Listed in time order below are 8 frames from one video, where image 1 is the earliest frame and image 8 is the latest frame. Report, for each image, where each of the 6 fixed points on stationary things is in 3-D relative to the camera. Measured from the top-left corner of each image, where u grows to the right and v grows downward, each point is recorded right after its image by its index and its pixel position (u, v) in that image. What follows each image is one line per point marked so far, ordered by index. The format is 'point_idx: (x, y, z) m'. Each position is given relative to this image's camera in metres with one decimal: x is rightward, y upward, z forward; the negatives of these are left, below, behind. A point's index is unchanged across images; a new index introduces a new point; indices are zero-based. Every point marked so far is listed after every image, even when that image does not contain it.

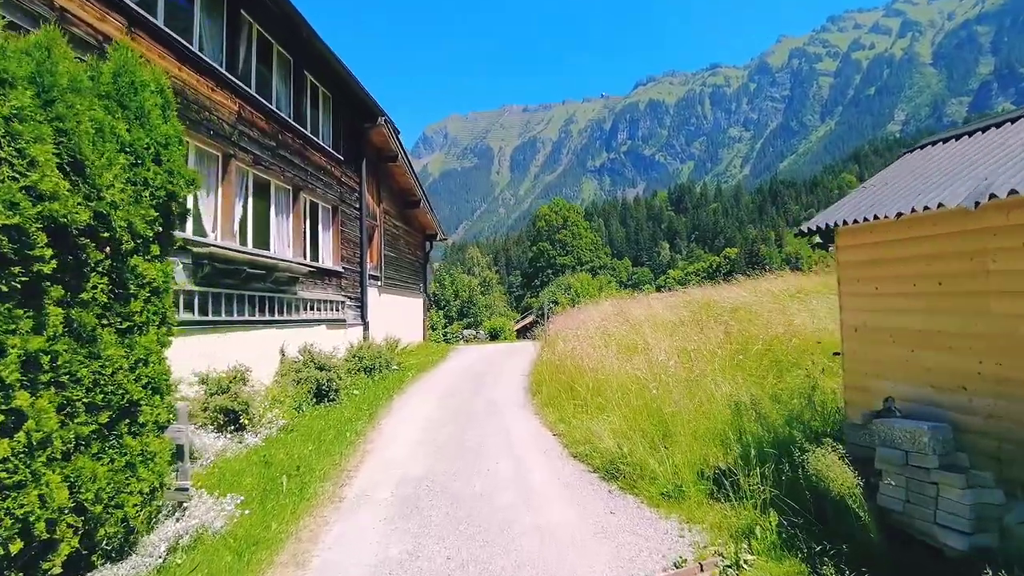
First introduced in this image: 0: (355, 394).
0: (-2.8, -1.9, +11.7) m
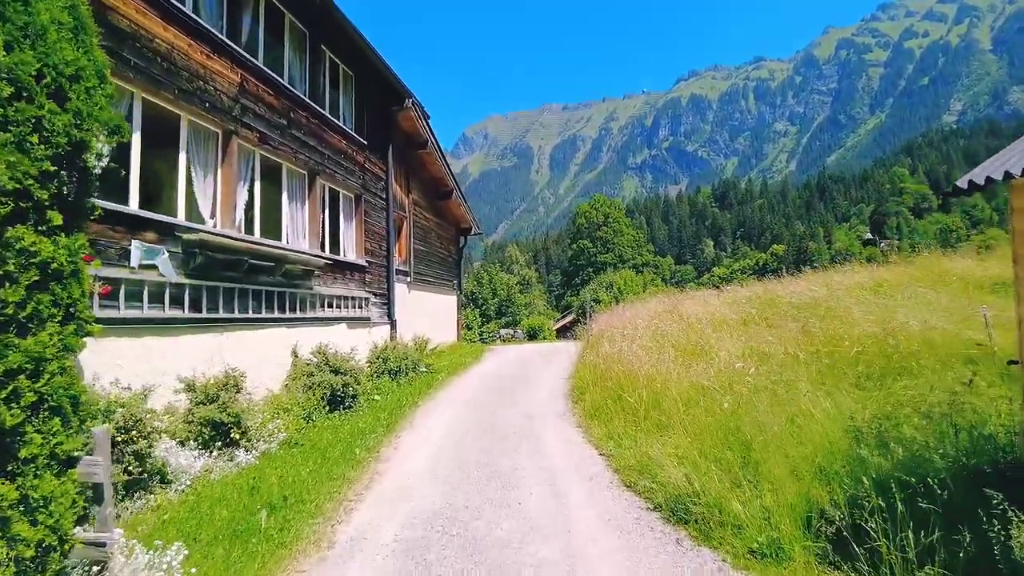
0: (-2.2, -1.8, +10.5) m
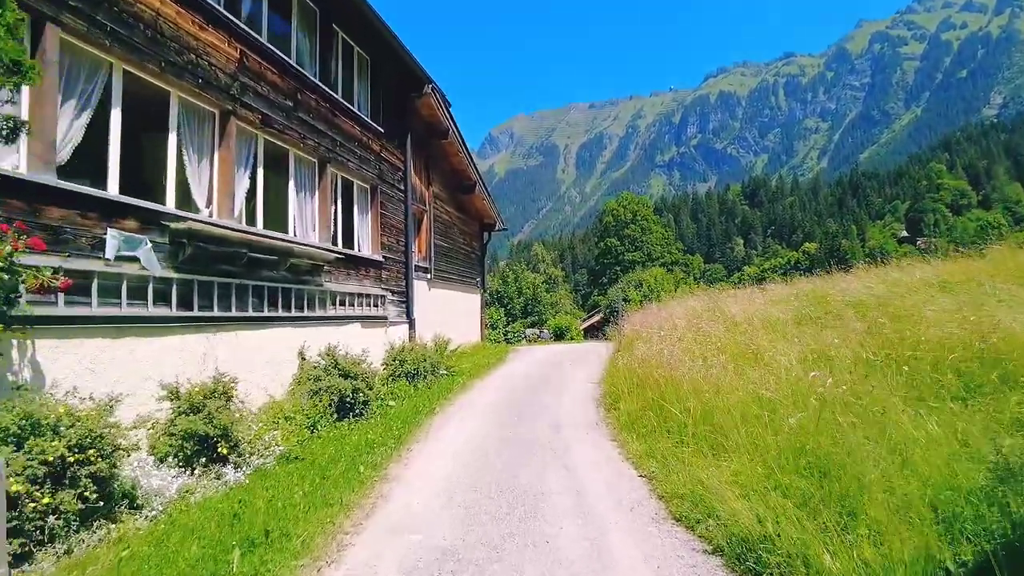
0: (-1.8, -1.8, +9.6) m
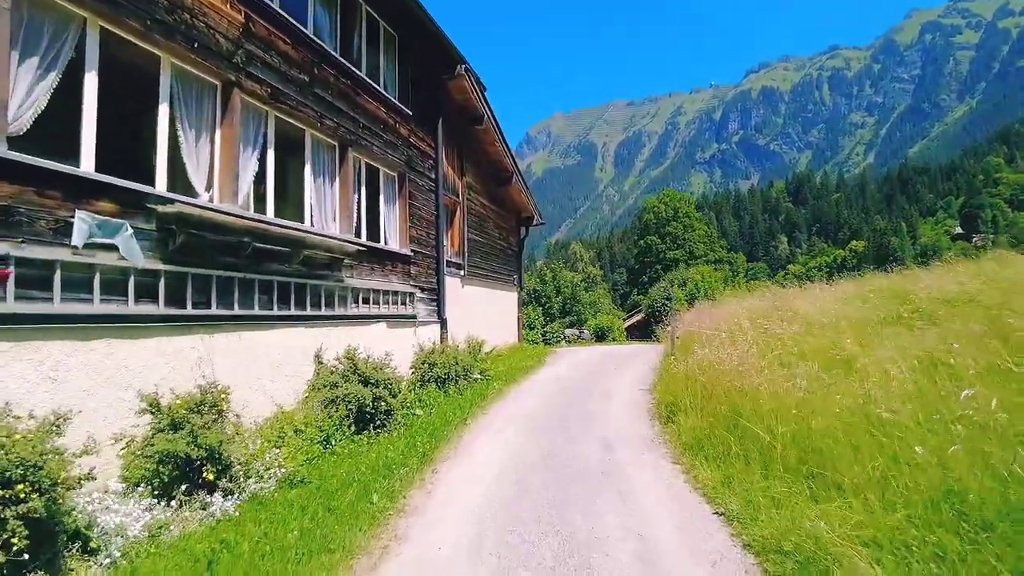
0: (-1.3, -1.7, +8.5) m
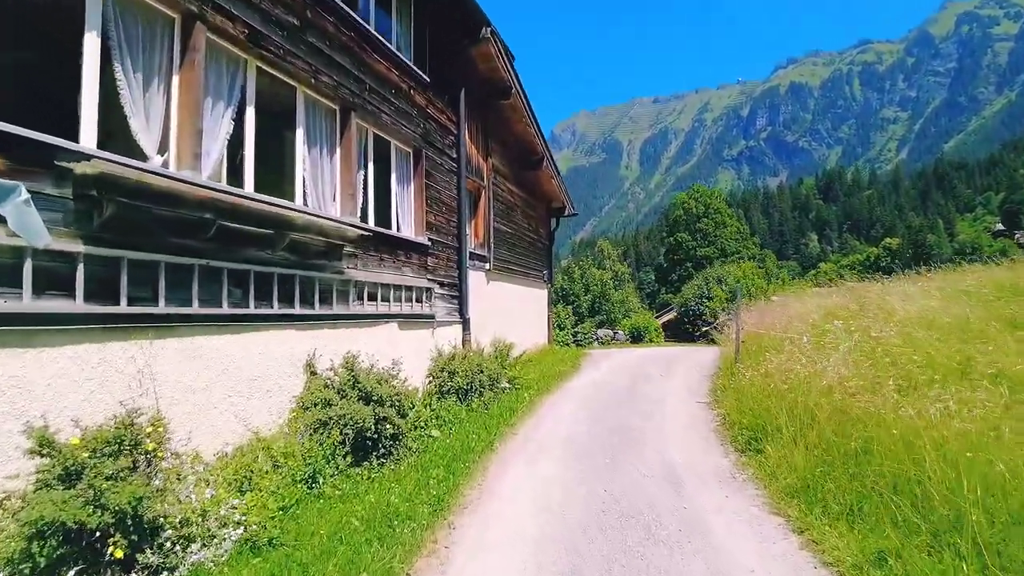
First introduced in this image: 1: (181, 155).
0: (-0.9, -1.6, +6.9) m
1: (-2.8, +1.1, +5.5) m
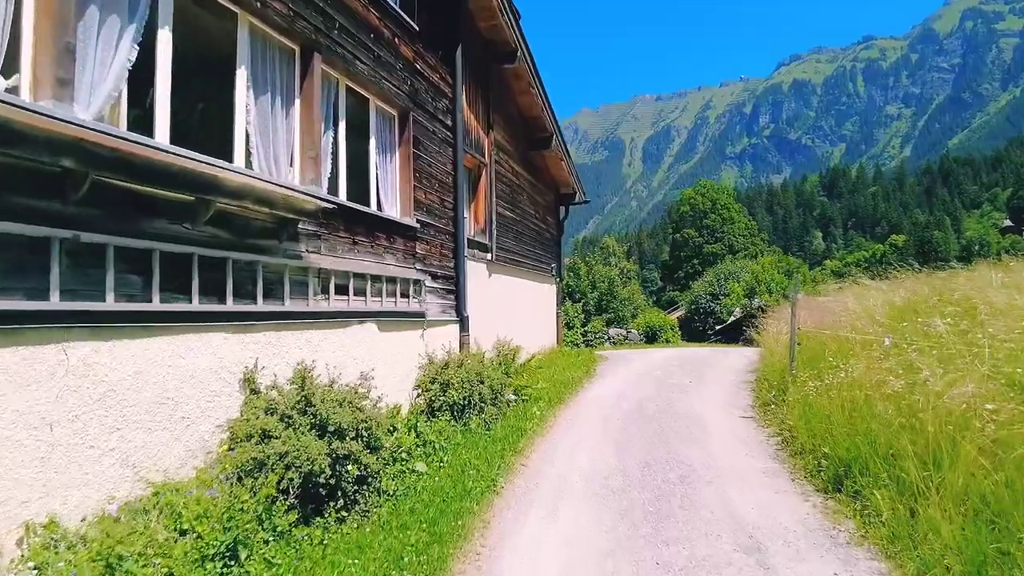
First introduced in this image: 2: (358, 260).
0: (-0.8, -1.5, +5.2) m
1: (-2.7, +1.2, +3.7) m
2: (-1.6, +0.3, +6.8) m
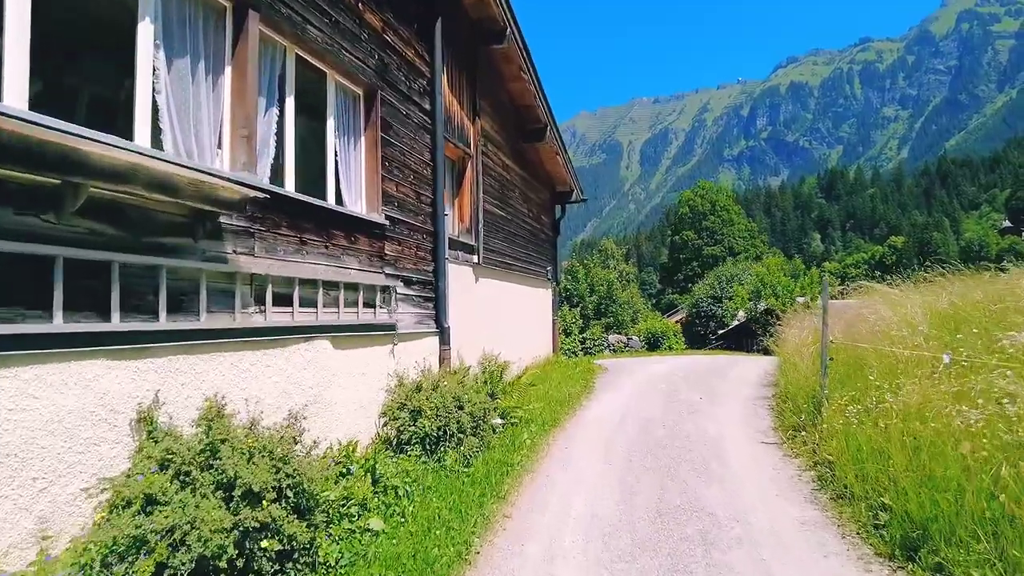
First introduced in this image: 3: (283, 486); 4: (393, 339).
0: (-0.9, -1.6, +4.0) m
1: (-2.9, +1.1, +2.6) m
2: (-1.8, +0.2, +5.6) m
3: (-1.3, -1.1, +3.8) m
4: (-1.3, -0.5, +6.9) m
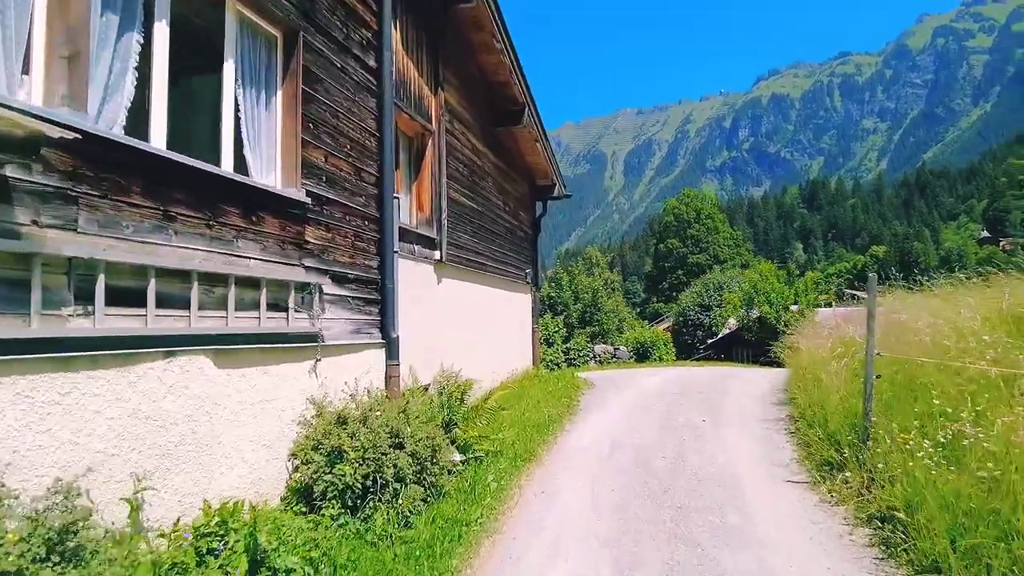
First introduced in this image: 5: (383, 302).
0: (-1.2, -1.5, +2.3) m
1: (-3.1, +1.2, +0.9) m
2: (-2.1, +0.3, +4.0) m
3: (-1.5, -1.1, +2.1) m
4: (-1.6, -0.5, +5.3) m
5: (-1.3, -0.1, +6.5) m
